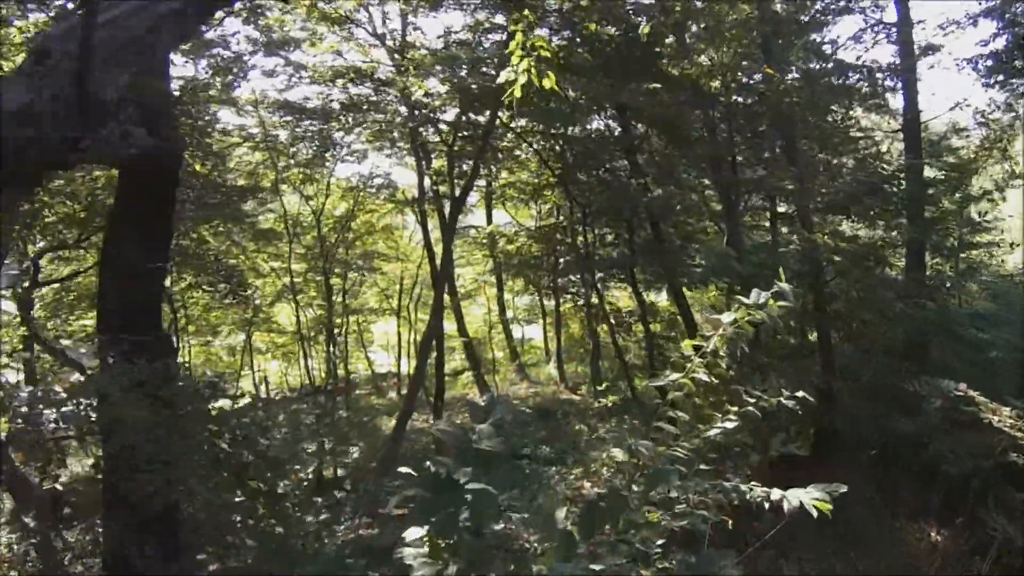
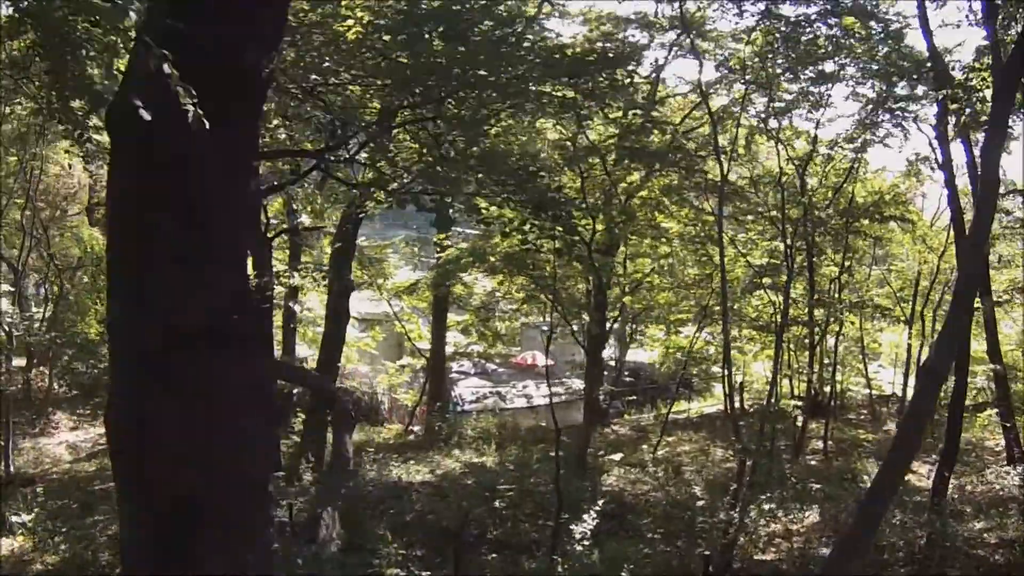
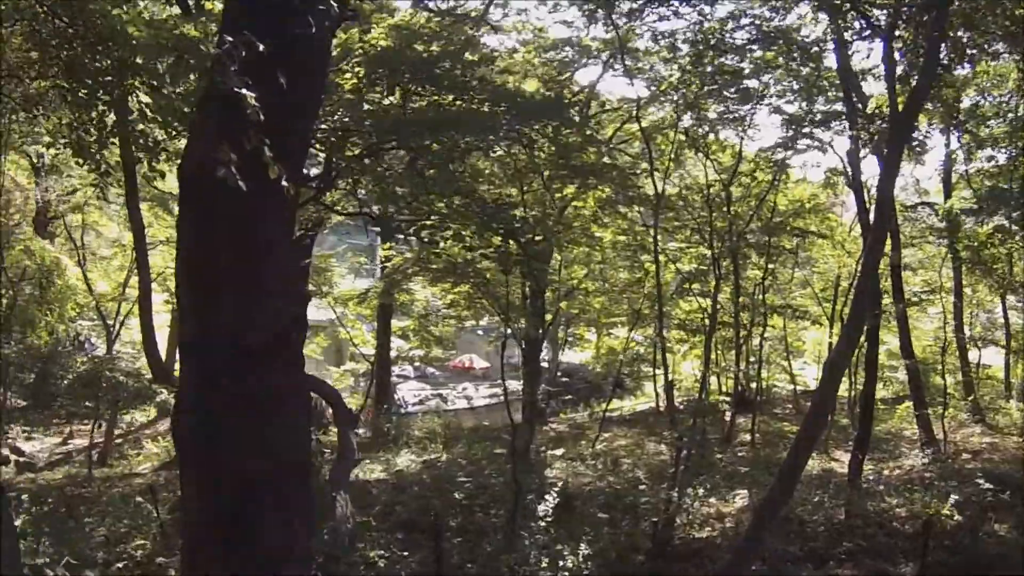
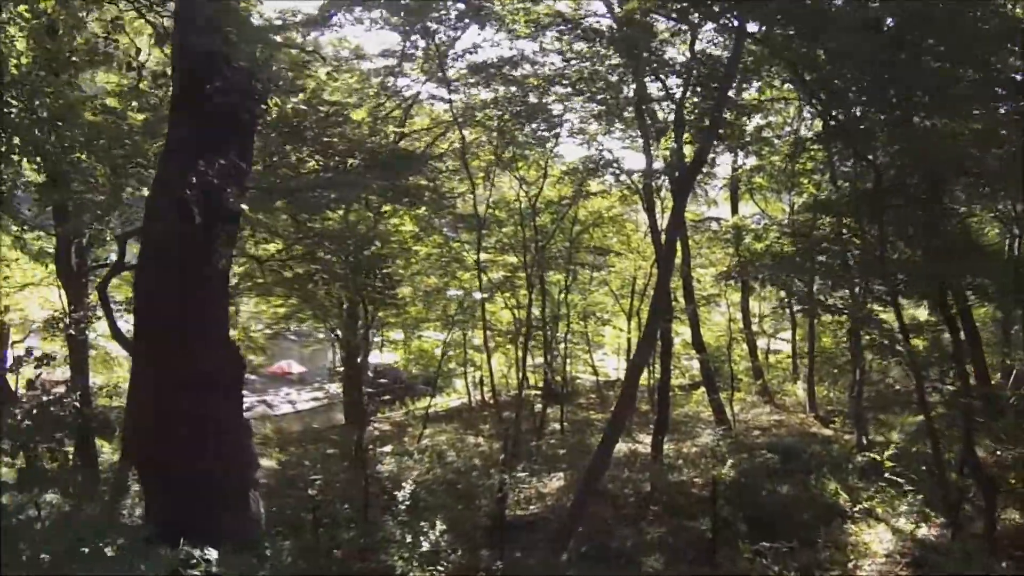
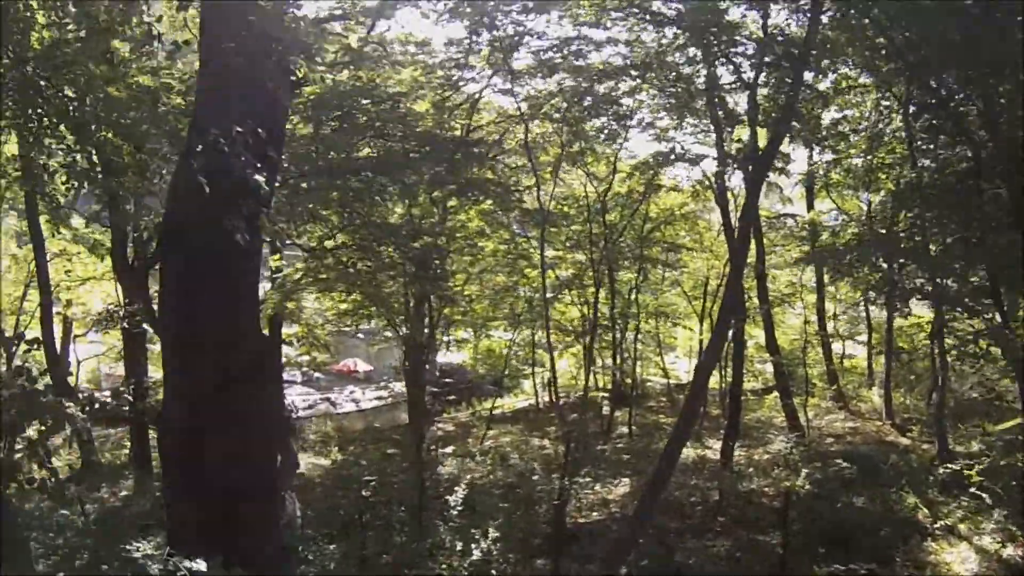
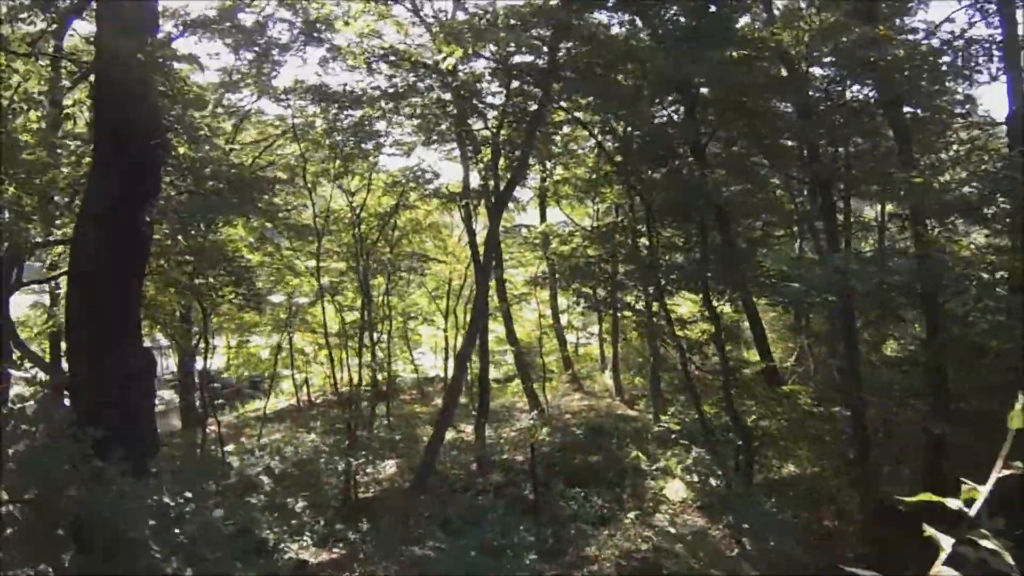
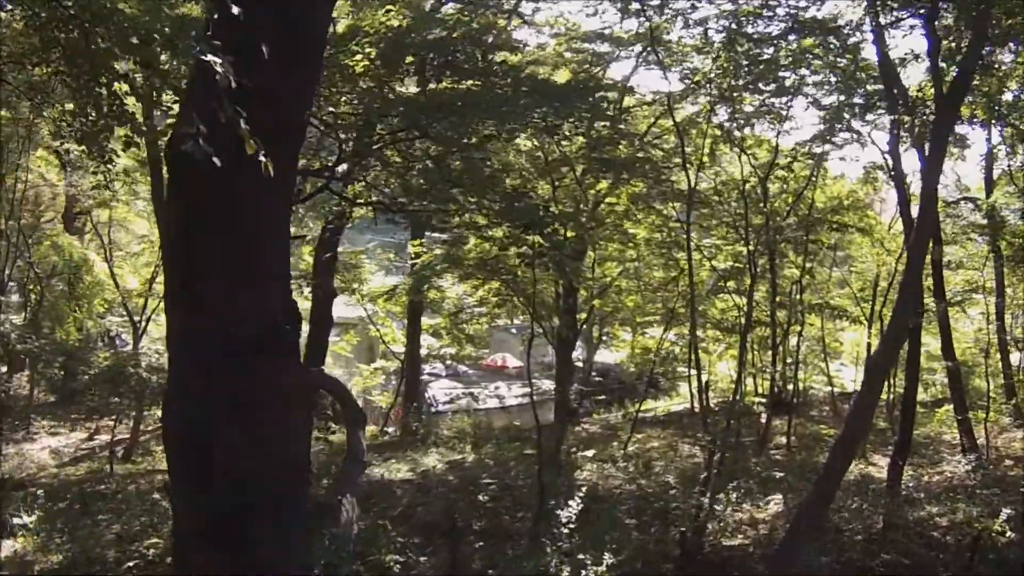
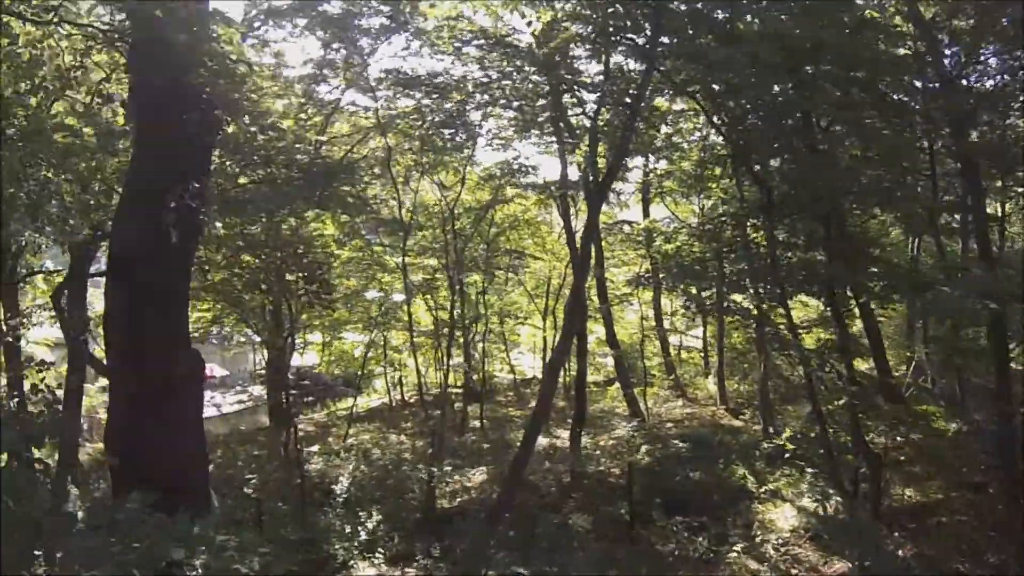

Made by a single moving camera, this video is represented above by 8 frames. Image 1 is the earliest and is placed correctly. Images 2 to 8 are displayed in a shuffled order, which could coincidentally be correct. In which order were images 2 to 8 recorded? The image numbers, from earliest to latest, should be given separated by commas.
6, 8, 4, 5, 3, 7, 2
